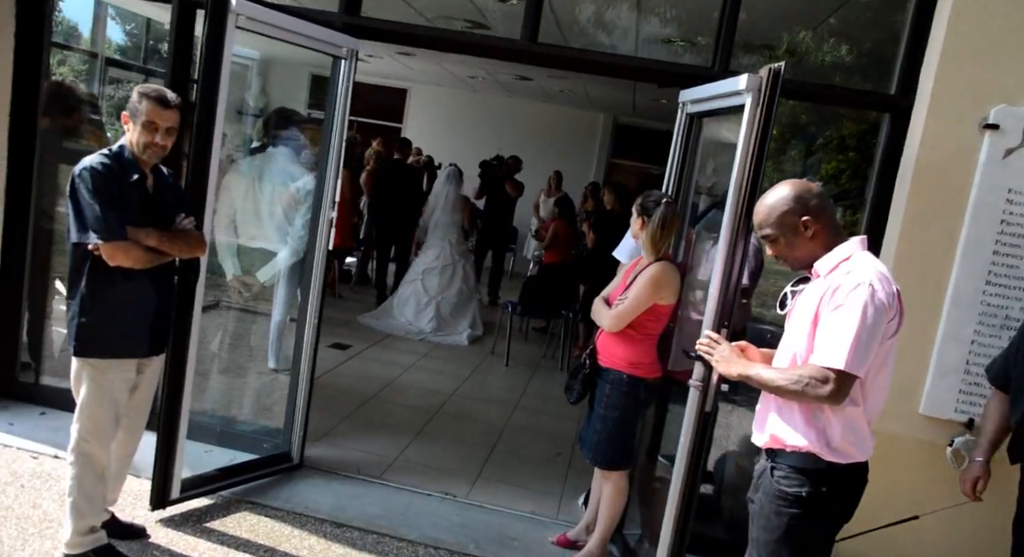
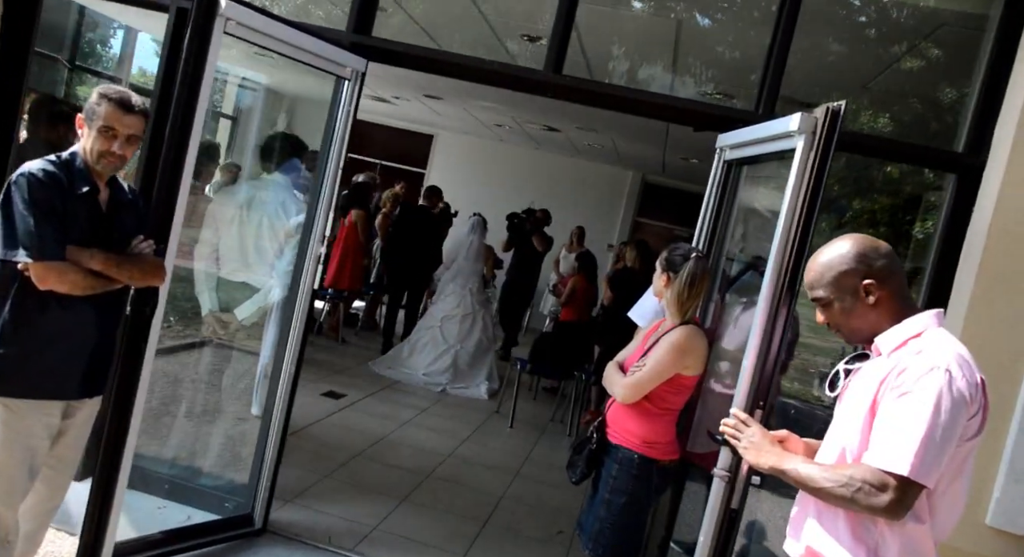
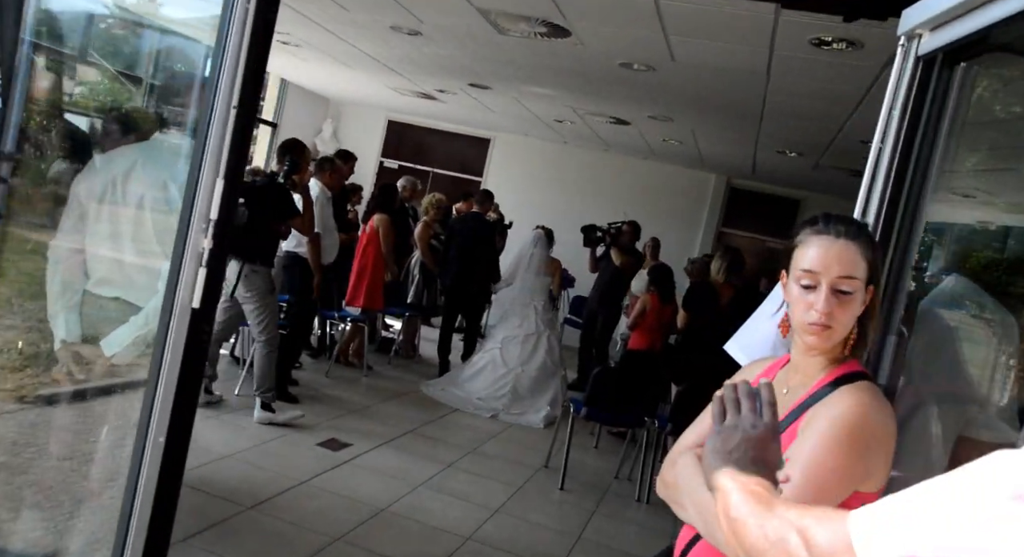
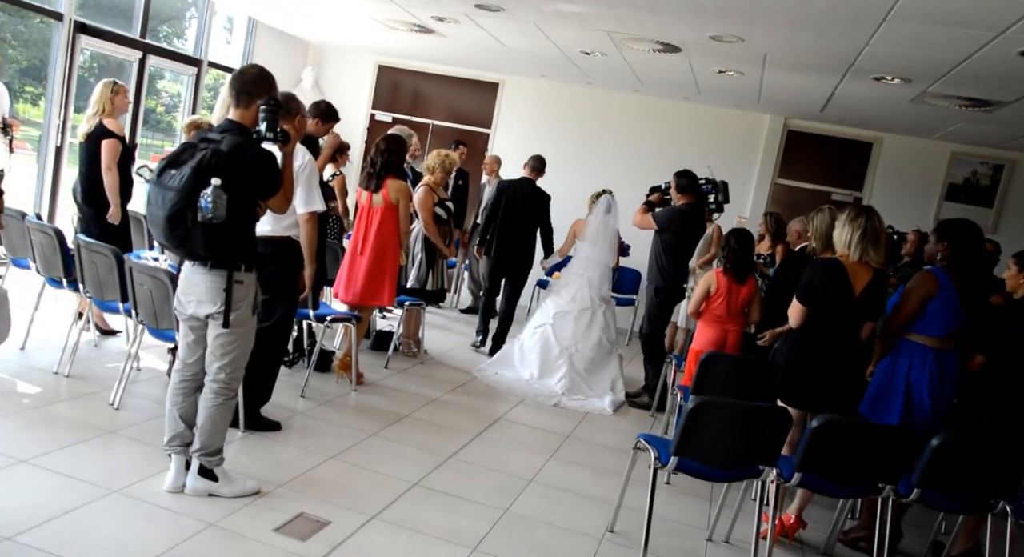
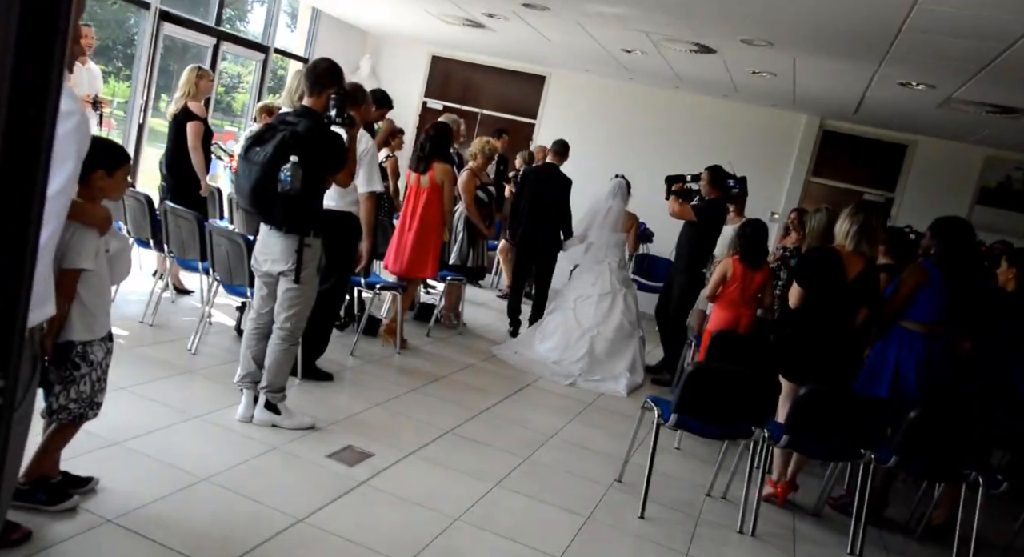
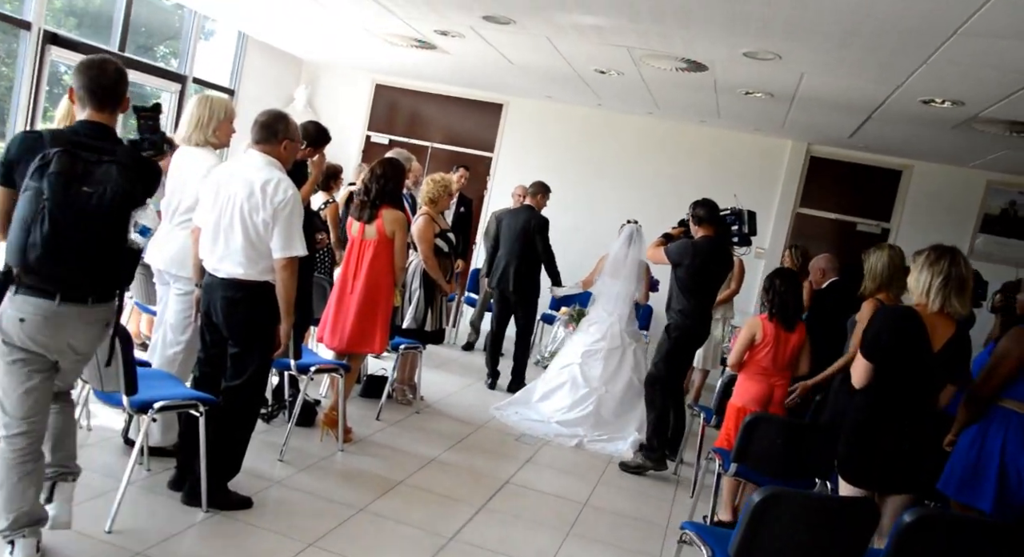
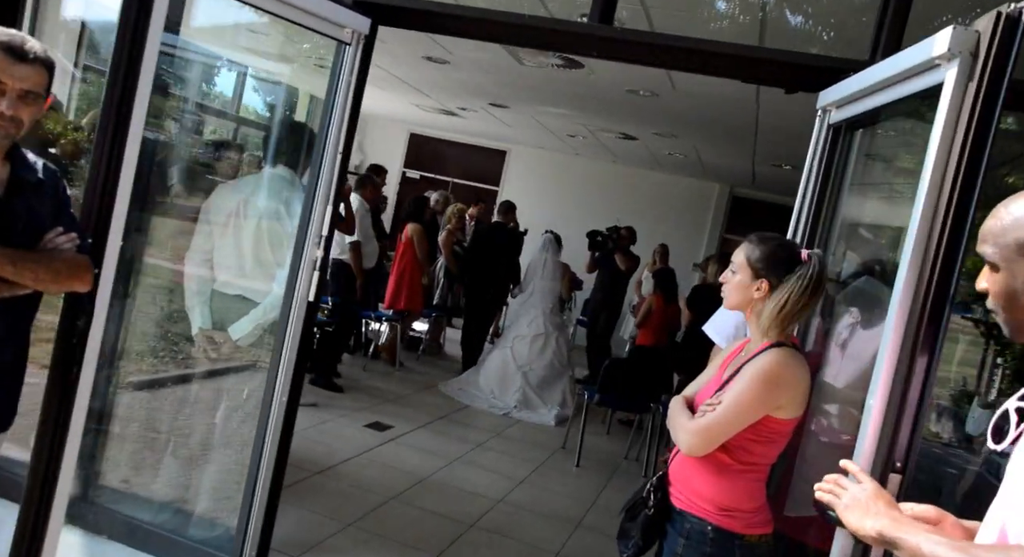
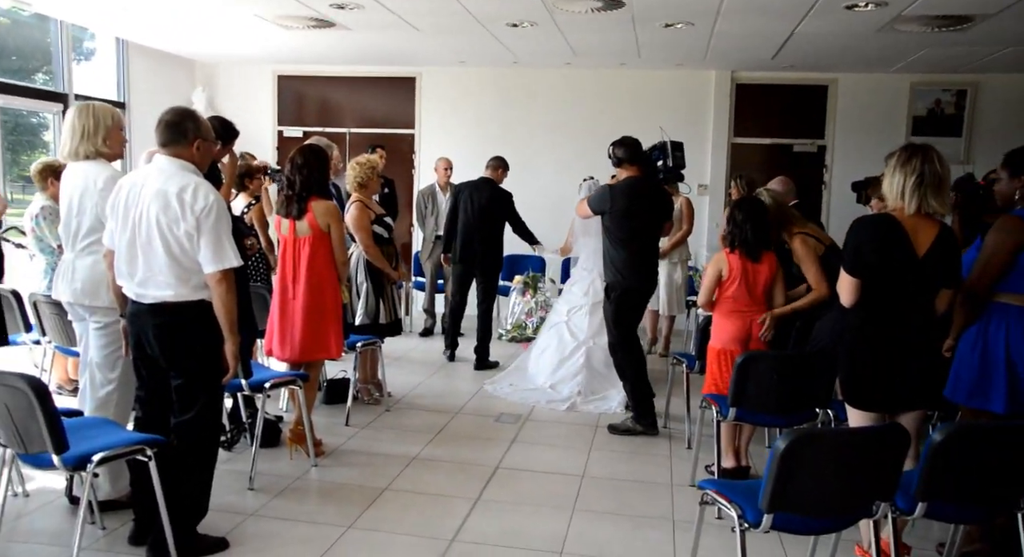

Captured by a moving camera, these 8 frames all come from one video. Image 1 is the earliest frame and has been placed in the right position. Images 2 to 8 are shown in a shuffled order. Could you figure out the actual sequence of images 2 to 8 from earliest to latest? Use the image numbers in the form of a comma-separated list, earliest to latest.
2, 7, 3, 5, 4, 6, 8
